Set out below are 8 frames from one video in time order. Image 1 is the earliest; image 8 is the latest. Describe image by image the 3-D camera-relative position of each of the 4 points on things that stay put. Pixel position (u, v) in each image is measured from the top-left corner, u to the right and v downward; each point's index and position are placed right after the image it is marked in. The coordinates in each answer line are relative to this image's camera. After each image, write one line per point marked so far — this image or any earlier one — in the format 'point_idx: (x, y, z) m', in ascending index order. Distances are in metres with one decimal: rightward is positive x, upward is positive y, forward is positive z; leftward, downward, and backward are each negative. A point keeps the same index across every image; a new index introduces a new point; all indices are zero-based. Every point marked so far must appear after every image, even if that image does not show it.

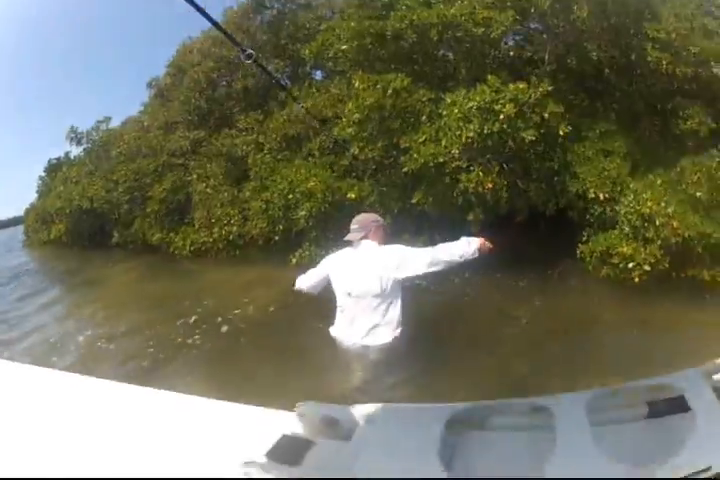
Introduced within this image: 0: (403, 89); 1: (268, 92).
0: (+0.7, +2.6, +11.0) m
1: (-2.0, +3.2, +15.2) m
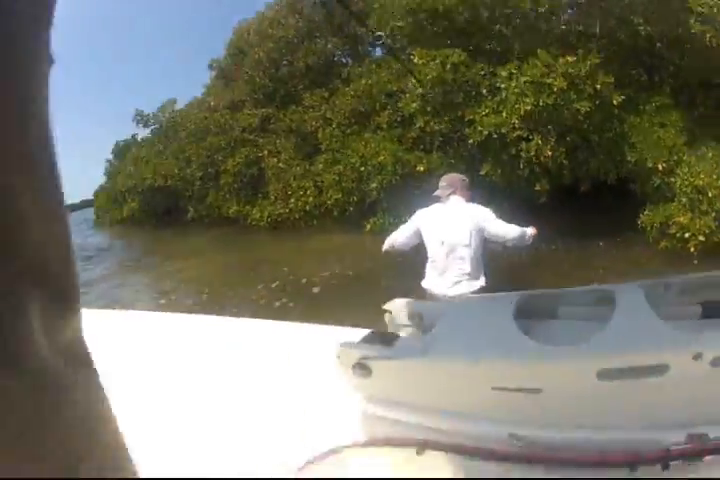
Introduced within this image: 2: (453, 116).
0: (+1.8, +3.1, +11.8) m
1: (-0.6, +3.9, +16.1) m
2: (+1.5, +2.2, +12.2) m
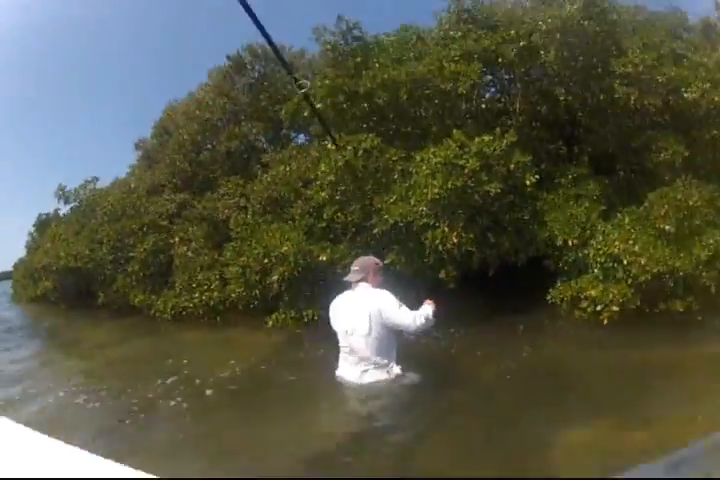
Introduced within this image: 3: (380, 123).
0: (+0.2, +1.5, +11.2) m
1: (-2.5, +1.9, +15.4) m
2: (-0.1, +0.6, +11.6) m
3: (+0.4, +2.1, +12.9) m
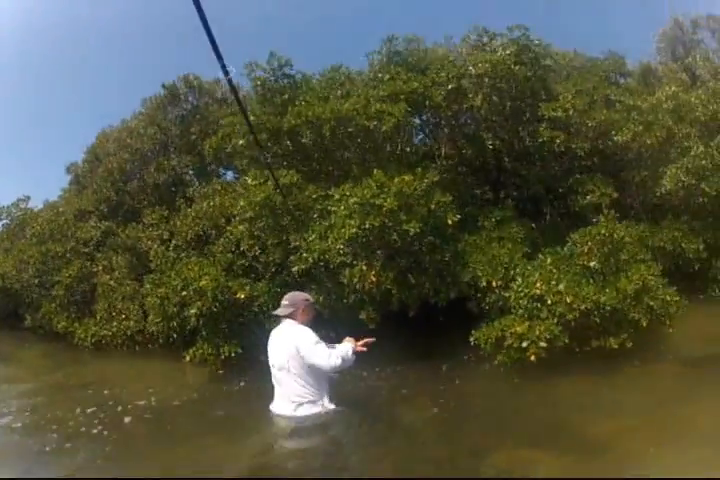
0: (-1.2, +0.9, +11.5) m
1: (-4.1, +1.3, +15.5) m
2: (-1.5, 0.0, +11.8) m
3: (-1.1, +1.4, +13.2) m
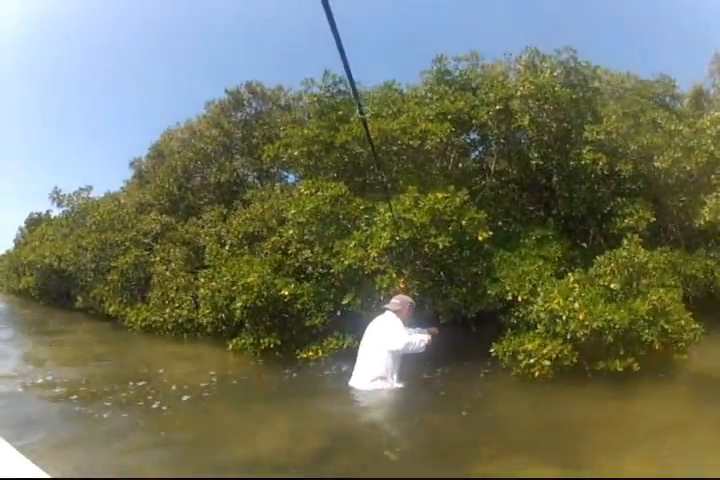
0: (-0.4, +0.8, +12.3) m
1: (-3.1, +1.3, +16.4) m
2: (-0.7, -0.1, +12.6) m
3: (-0.2, +1.3, +14.0) m
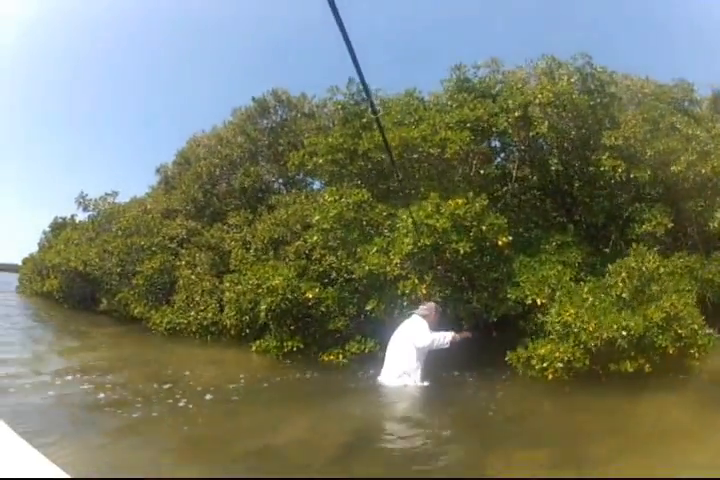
0: (0.0, +0.7, +12.5) m
1: (-2.6, +1.2, +16.8) m
2: (-0.3, -0.2, +12.8) m
3: (+0.3, +1.2, +14.2) m
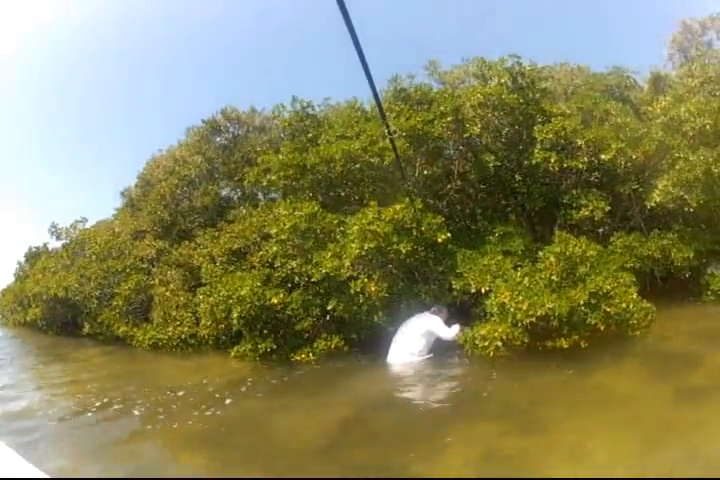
0: (-0.9, +0.6, +13.9) m
1: (-3.8, +0.8, +18.0) m
2: (-1.2, -0.4, +14.2) m
3: (-0.8, +1.1, +15.6) m
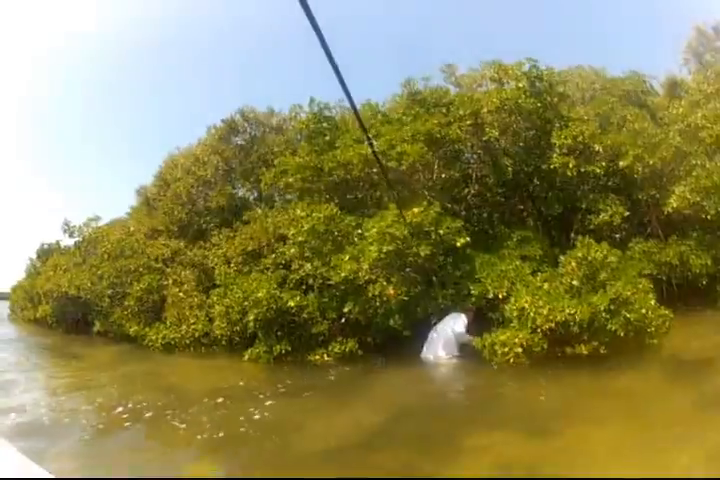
0: (-0.6, +0.5, +13.7) m
1: (-3.3, +0.8, +17.9) m
2: (-0.9, -0.4, +14.0) m
3: (-0.4, +1.0, +15.4) m
